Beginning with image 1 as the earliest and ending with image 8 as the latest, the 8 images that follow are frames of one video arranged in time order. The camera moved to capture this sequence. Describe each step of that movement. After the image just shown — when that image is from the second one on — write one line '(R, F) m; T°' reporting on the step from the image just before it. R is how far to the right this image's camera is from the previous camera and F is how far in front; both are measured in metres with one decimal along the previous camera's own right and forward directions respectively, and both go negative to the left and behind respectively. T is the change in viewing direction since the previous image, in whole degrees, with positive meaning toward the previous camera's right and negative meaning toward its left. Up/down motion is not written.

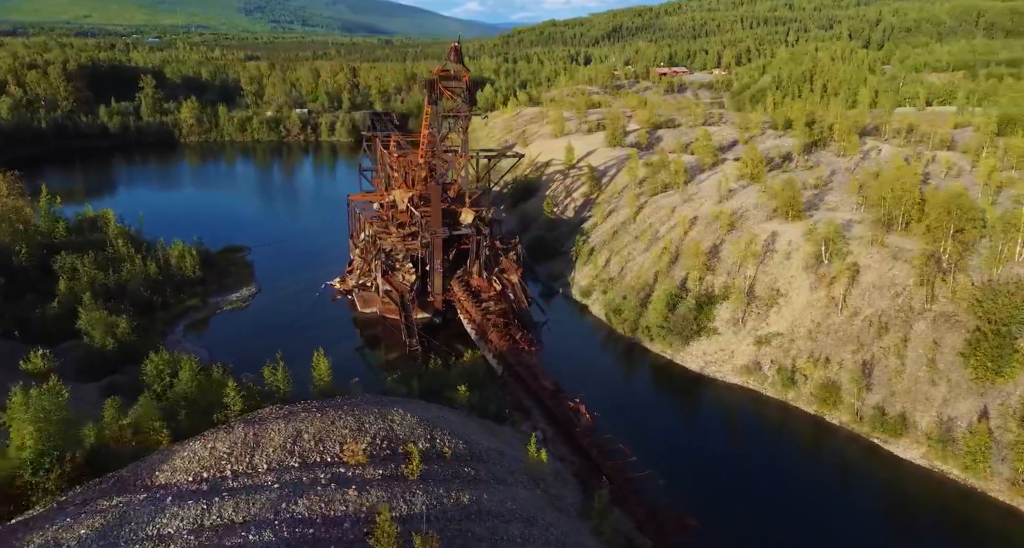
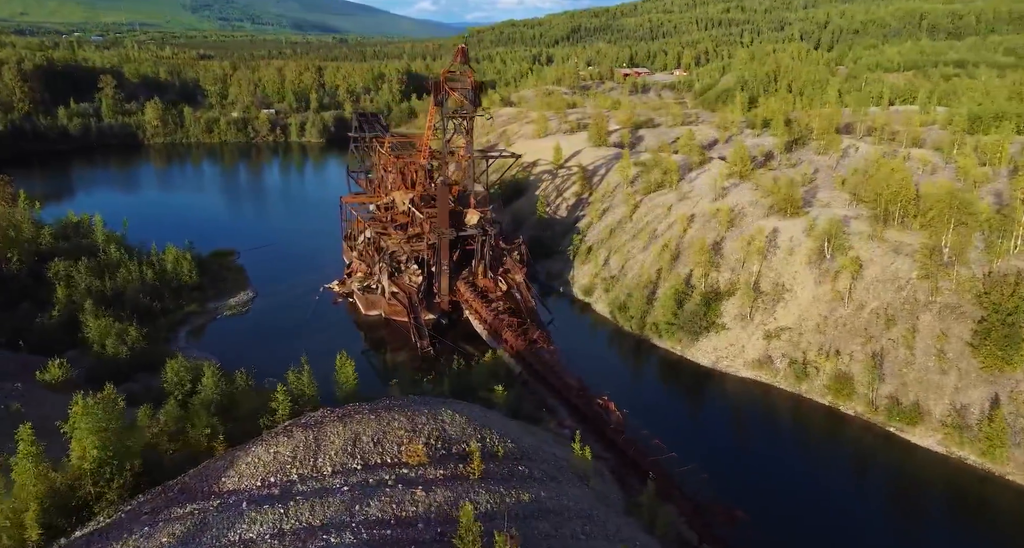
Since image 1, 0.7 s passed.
(-1.6, -0.1) m; +3°
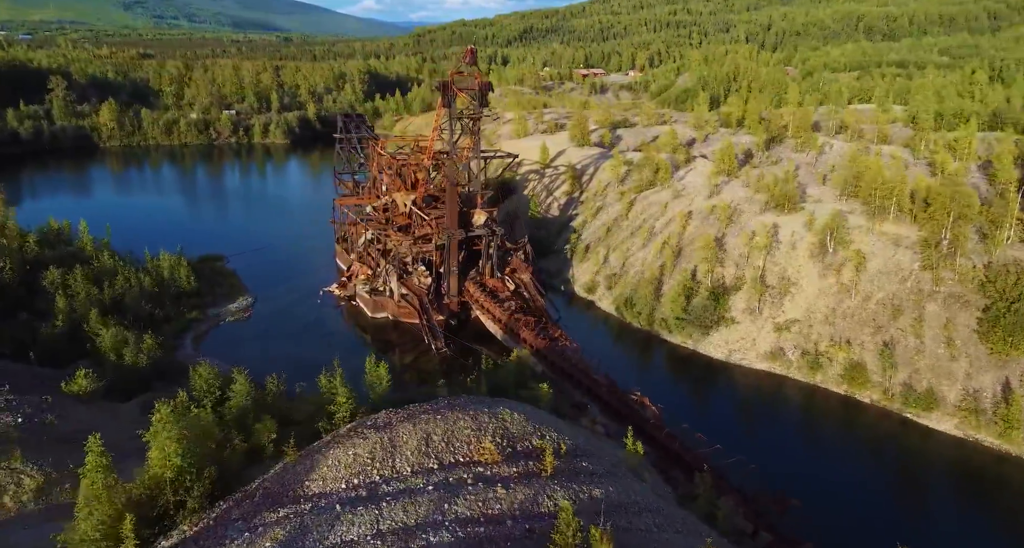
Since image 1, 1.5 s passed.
(-1.9, -0.1) m; +3°
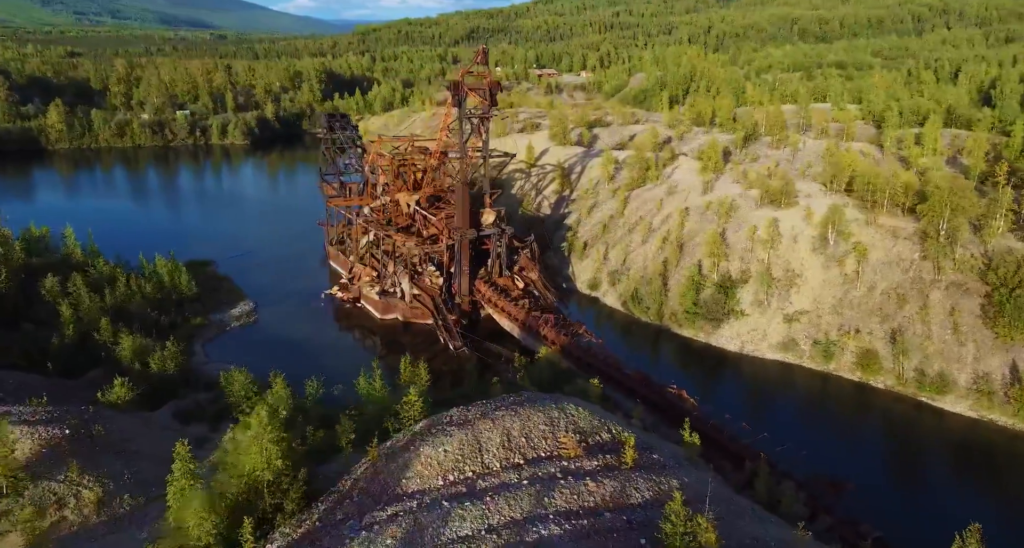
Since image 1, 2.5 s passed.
(-2.2, -0.1) m; +3°
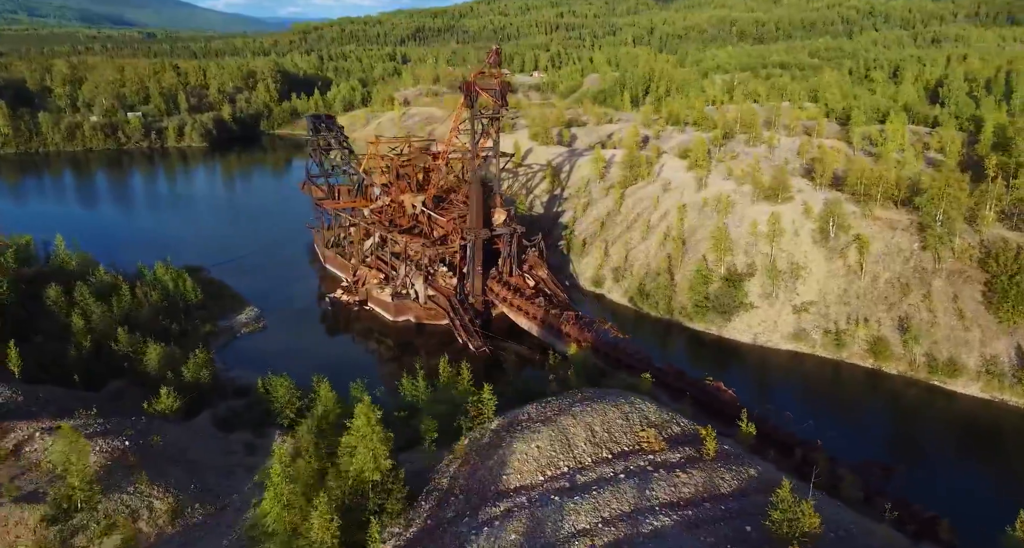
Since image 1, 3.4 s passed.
(-2.2, -0.1) m; +3°
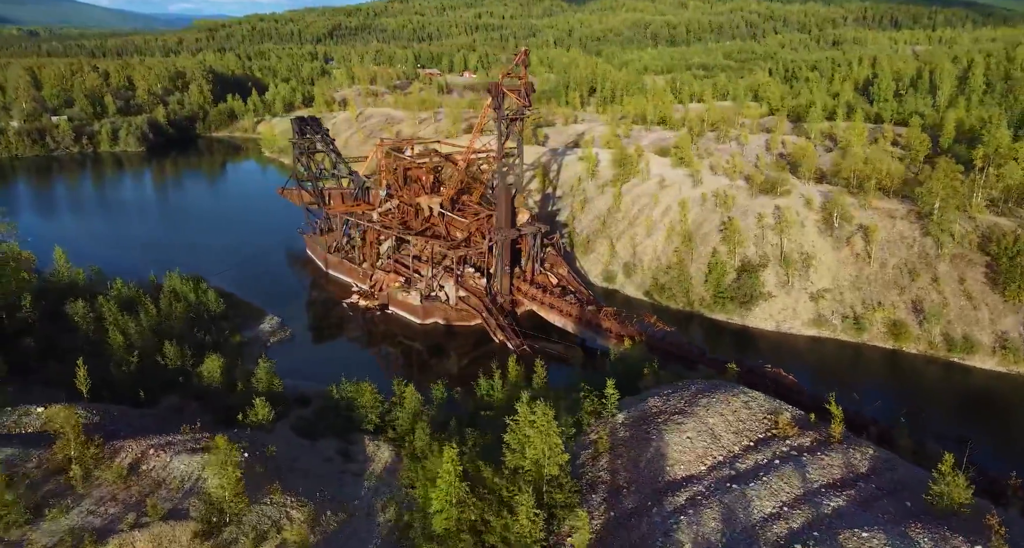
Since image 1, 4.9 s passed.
(-3.6, -0.2) m; +5°
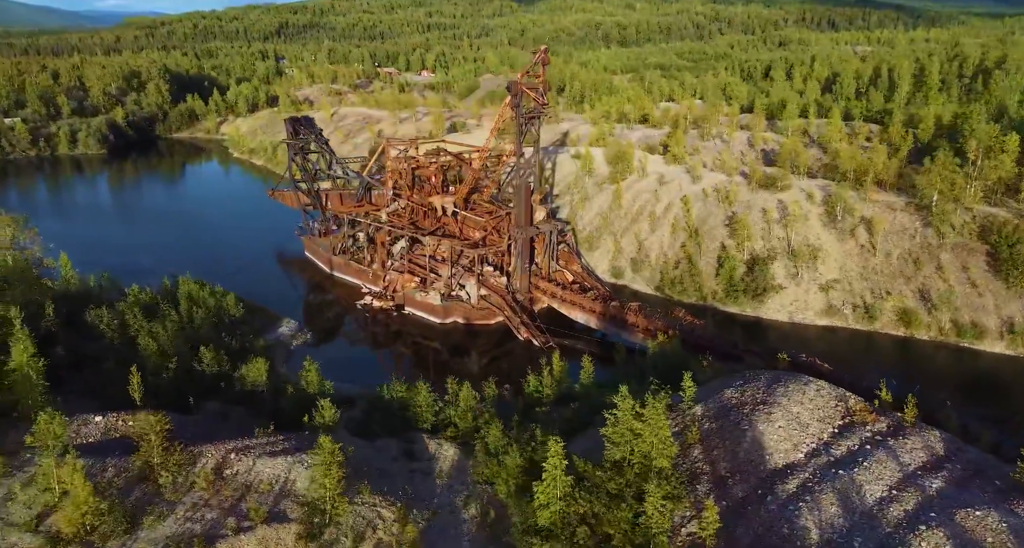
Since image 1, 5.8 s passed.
(-2.3, -0.2) m; +3°
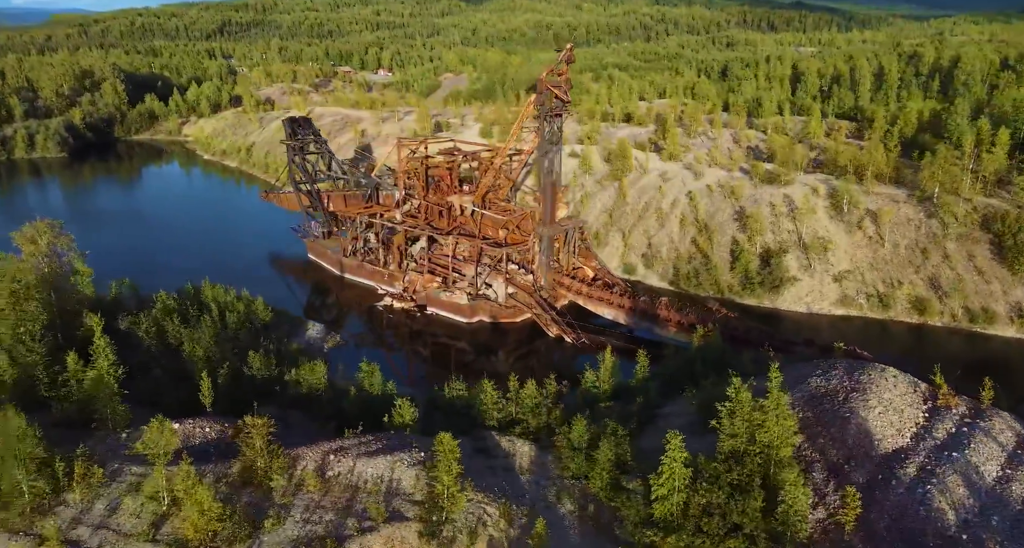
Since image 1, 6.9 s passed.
(-2.6, -0.2) m; +3°
